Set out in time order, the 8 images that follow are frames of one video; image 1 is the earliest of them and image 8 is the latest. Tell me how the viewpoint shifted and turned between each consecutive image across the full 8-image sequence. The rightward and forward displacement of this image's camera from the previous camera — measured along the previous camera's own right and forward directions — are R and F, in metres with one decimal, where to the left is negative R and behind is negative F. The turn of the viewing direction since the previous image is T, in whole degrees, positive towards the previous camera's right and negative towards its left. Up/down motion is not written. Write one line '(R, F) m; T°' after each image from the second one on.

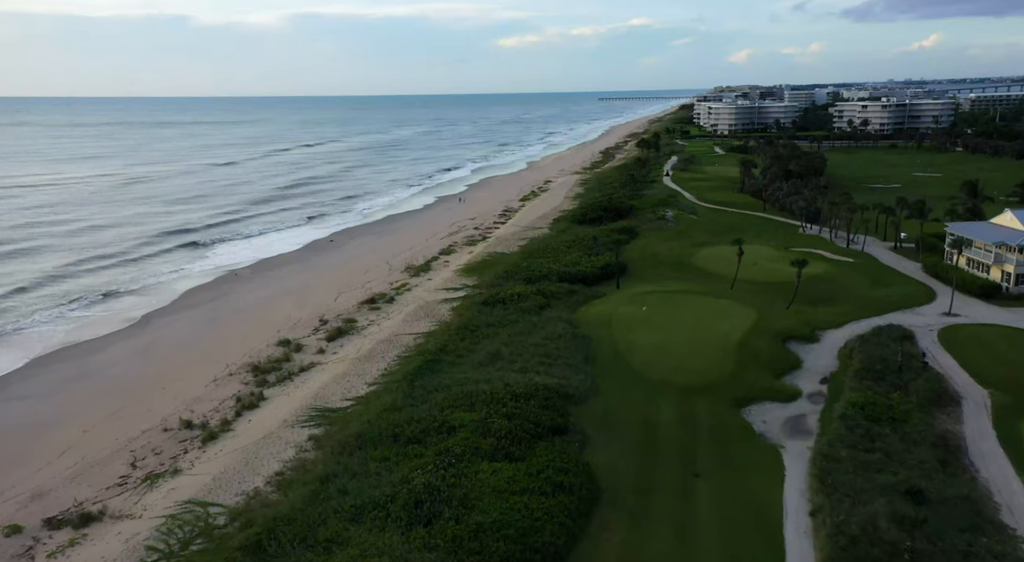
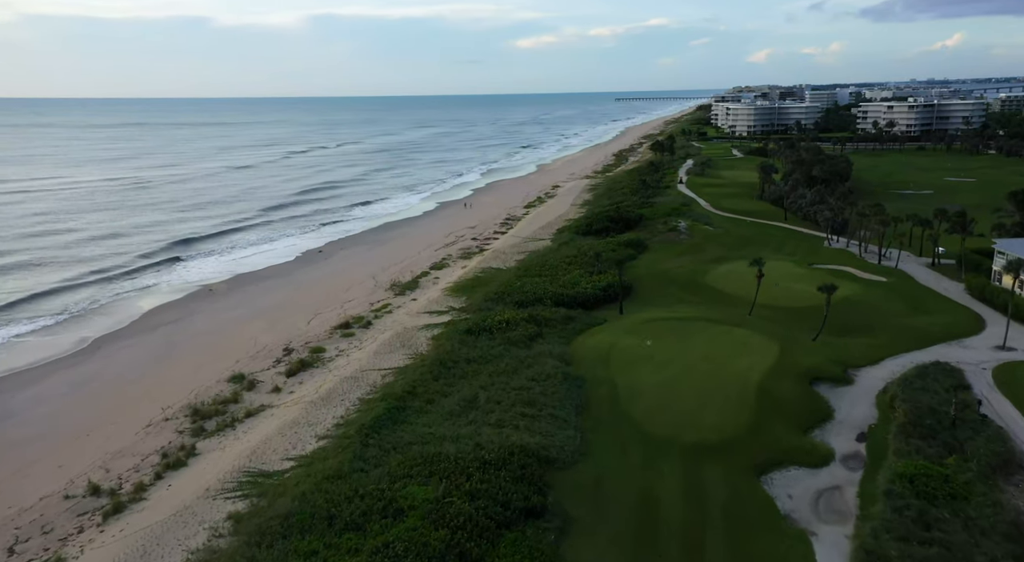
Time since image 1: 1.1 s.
(+1.2, +3.9) m; -1°
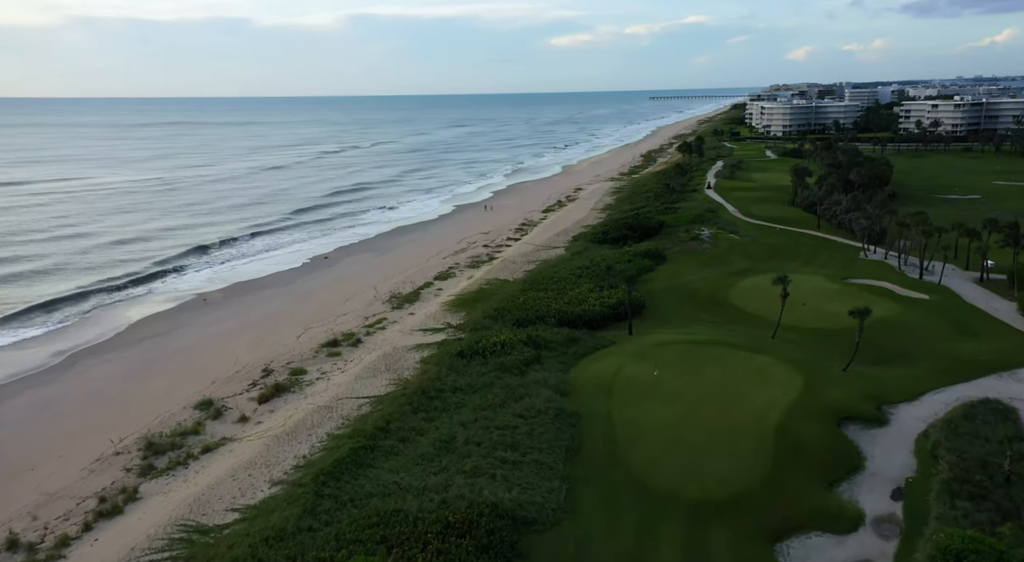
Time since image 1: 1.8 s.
(+1.3, +2.6) m; -3°
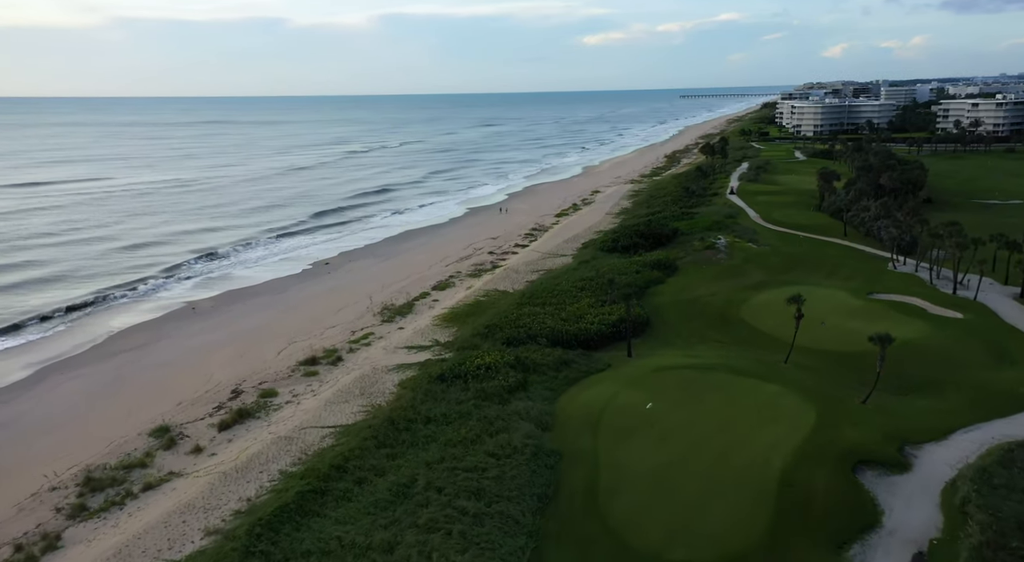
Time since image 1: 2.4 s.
(+1.5, +2.2) m; -2°
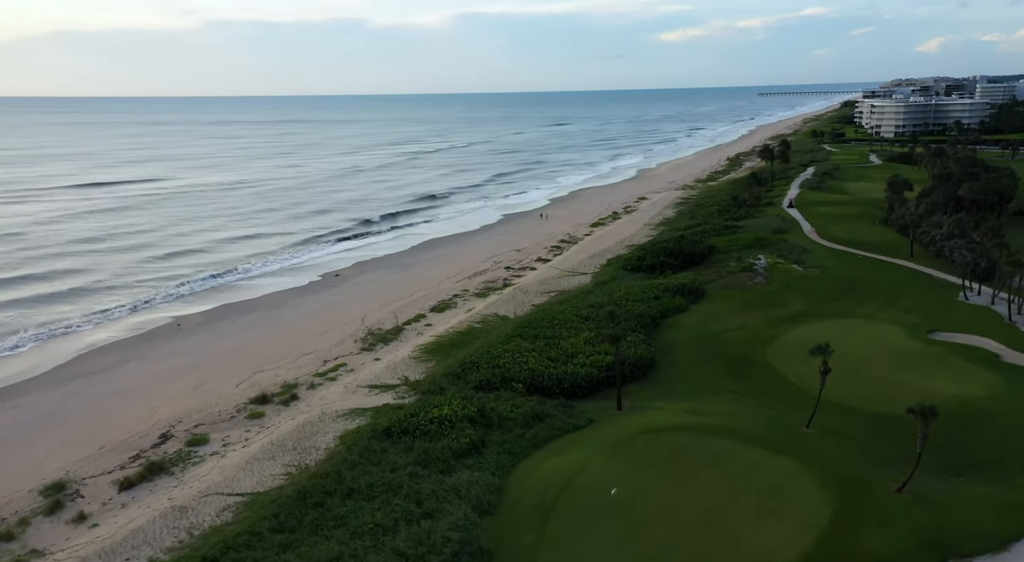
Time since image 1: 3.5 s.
(+3.2, +4.2) m; -5°
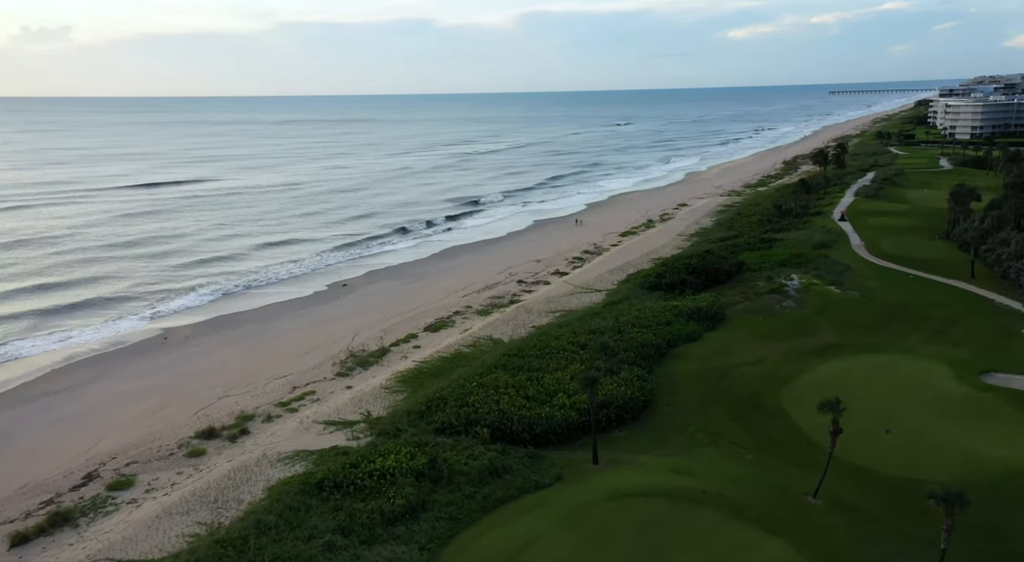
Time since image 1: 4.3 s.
(+2.7, +3.1) m; -5°
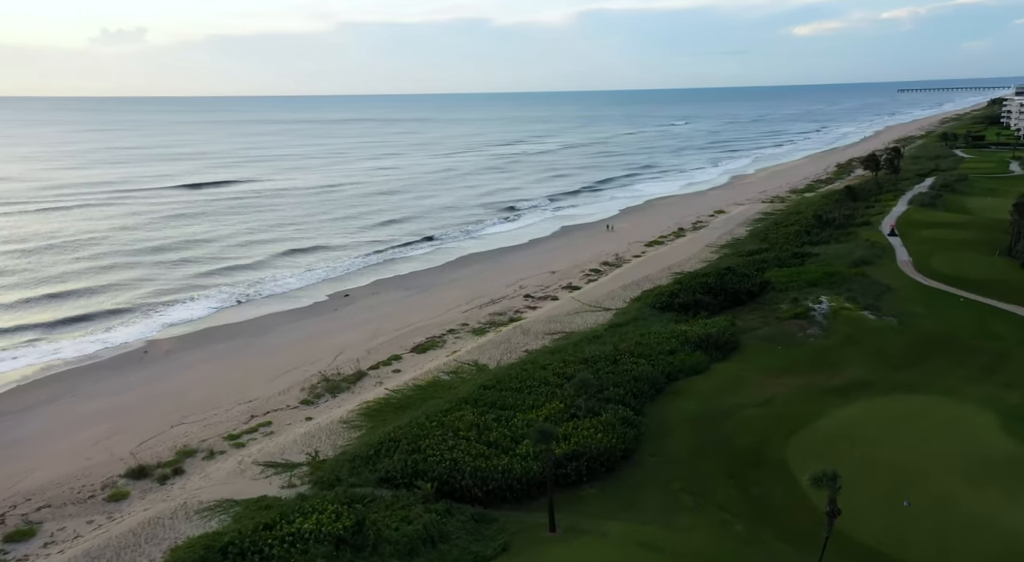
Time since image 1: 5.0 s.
(+2.6, +2.9) m; -4°
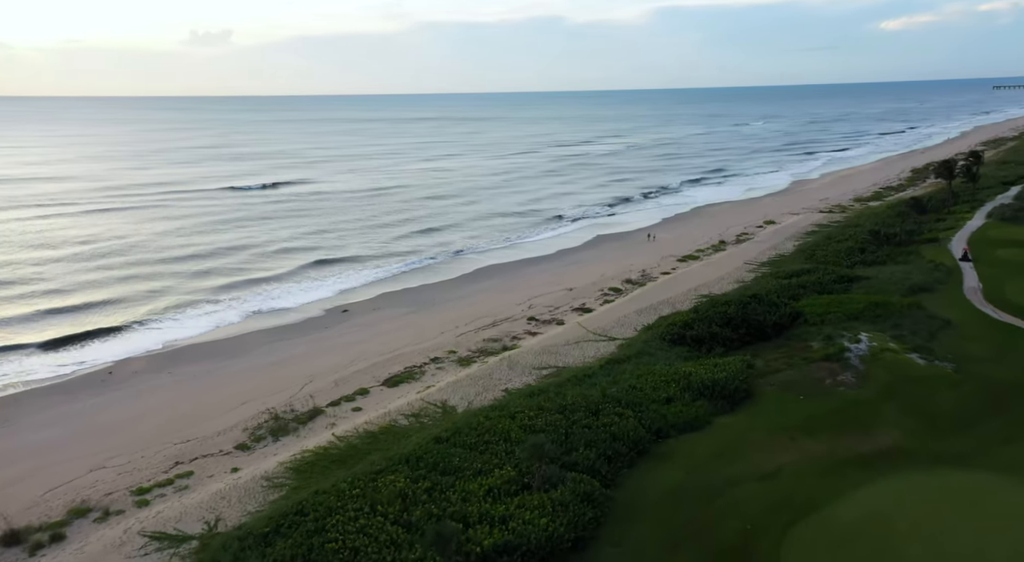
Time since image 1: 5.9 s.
(+3.2, +4.0) m; -5°
